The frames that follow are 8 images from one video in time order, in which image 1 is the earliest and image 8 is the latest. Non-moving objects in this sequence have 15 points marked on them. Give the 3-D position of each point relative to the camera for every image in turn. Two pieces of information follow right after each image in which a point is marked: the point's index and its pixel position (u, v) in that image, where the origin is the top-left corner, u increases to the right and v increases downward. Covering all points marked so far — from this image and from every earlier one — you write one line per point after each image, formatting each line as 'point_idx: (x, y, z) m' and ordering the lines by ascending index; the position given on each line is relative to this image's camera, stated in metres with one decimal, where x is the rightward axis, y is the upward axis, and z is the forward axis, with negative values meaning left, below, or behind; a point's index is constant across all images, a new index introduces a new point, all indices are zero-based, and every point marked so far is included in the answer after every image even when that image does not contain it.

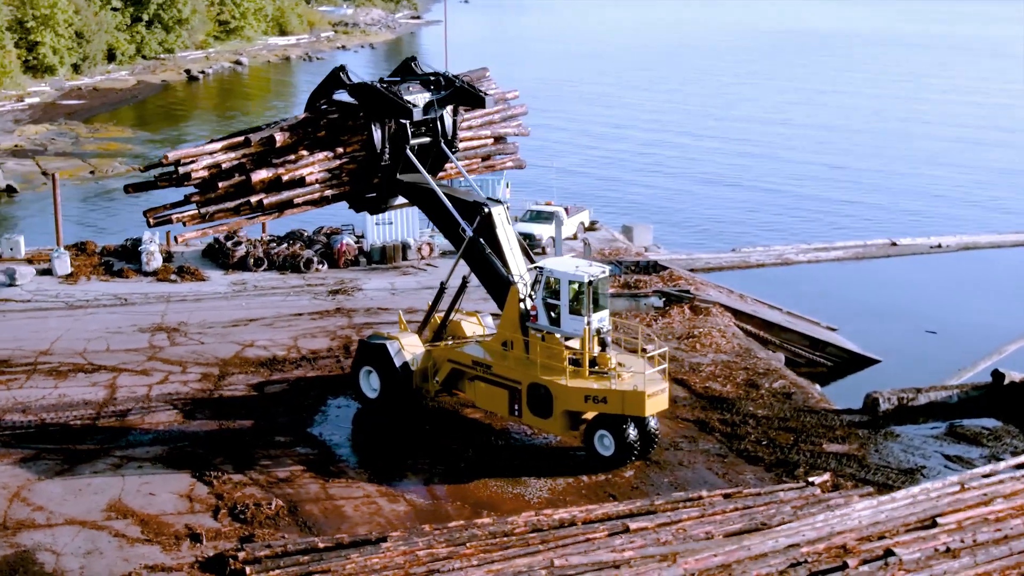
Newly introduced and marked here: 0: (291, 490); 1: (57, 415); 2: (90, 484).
0: (-2.5, -2.2, +15.8) m
1: (-5.9, -1.6, +18.2) m
2: (-4.8, -2.2, +16.0) m
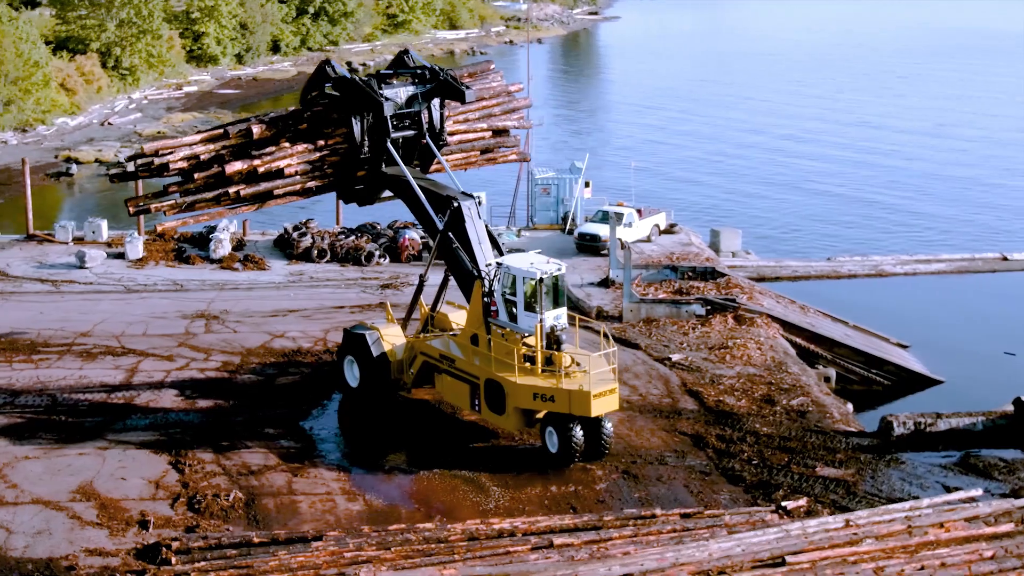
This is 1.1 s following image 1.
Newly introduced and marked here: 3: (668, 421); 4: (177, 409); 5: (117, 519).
0: (-2.8, -2.2, +15.8) m
1: (-5.8, -1.4, +18.7) m
2: (-5.1, -2.0, +16.4) m
3: (+1.9, -1.7, +17.7) m
4: (-4.3, -1.5, +18.2) m
5: (-4.1, -2.4, +14.9) m
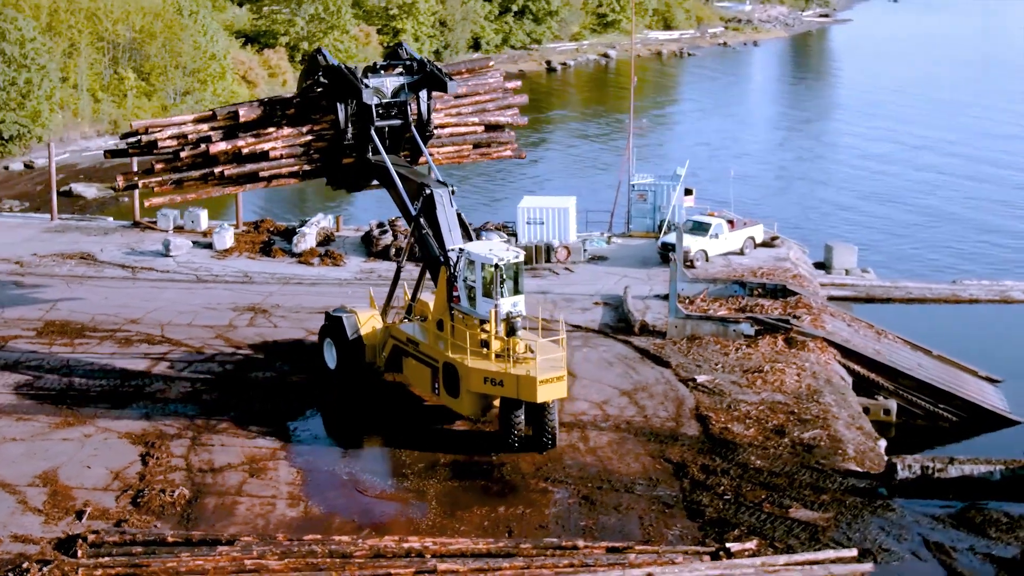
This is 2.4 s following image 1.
0: (-3.3, -2.1, +15.7) m
1: (-5.7, -1.2, +19.1) m
2: (-5.4, -1.9, +16.6) m
3: (+1.7, -1.9, +16.6) m
4: (-4.3, -1.4, +18.3) m
5: (-4.8, -2.3, +15.0) m
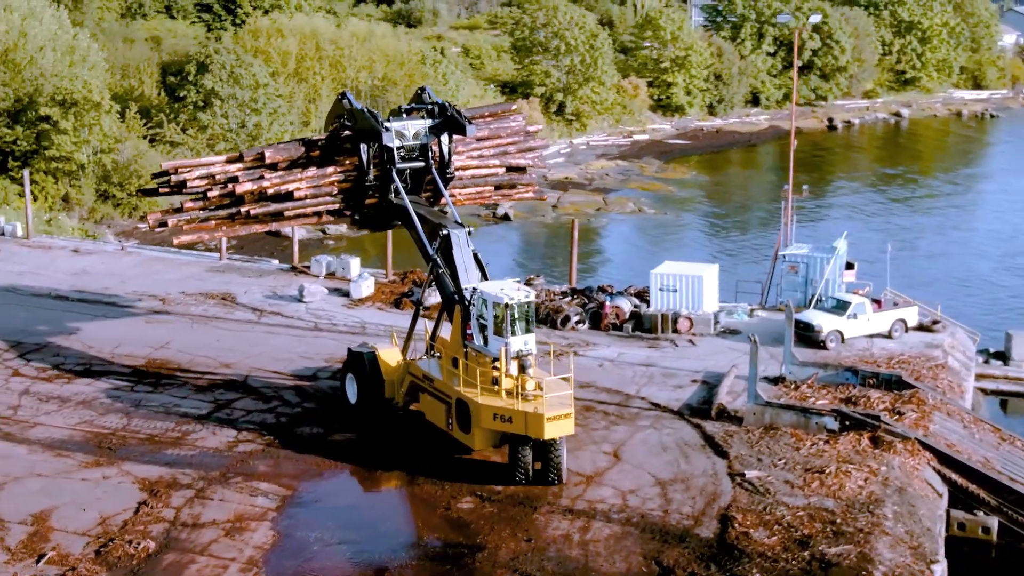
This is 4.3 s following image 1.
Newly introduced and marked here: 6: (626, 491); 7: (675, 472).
0: (-3.6, -2.7, +15.4) m
1: (-5.0, -1.8, +19.3) m
2: (-5.4, -2.4, +16.9) m
3: (+1.6, -2.8, +15.2) m
4: (-3.8, -2.1, +18.3) m
5: (-5.1, -2.8, +15.1) m
6: (+1.3, -2.4, +16.7) m
7: (+2.0, -2.2, +17.3) m
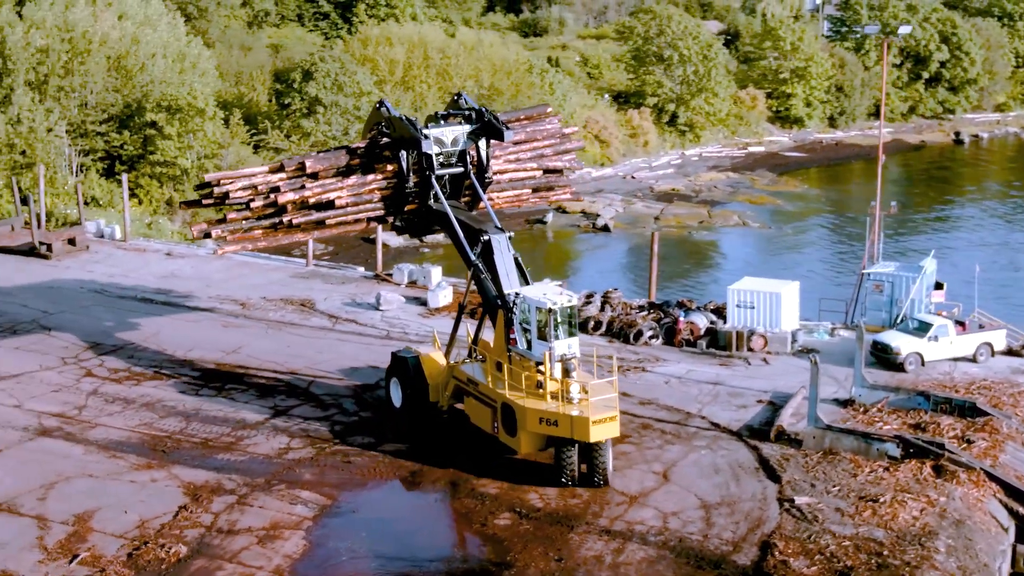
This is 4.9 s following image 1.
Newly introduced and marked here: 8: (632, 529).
0: (-3.2, -2.8, +15.5) m
1: (-4.2, -1.9, +19.5) m
2: (-4.9, -2.4, +17.1) m
3: (+1.9, -3.0, +14.7) m
4: (-3.2, -2.2, +18.3) m
5: (-4.8, -2.8, +15.3) m
6: (+1.8, -2.6, +16.3) m
7: (+2.5, -2.4, +16.8) m
8: (+1.3, -2.7, +15.9) m
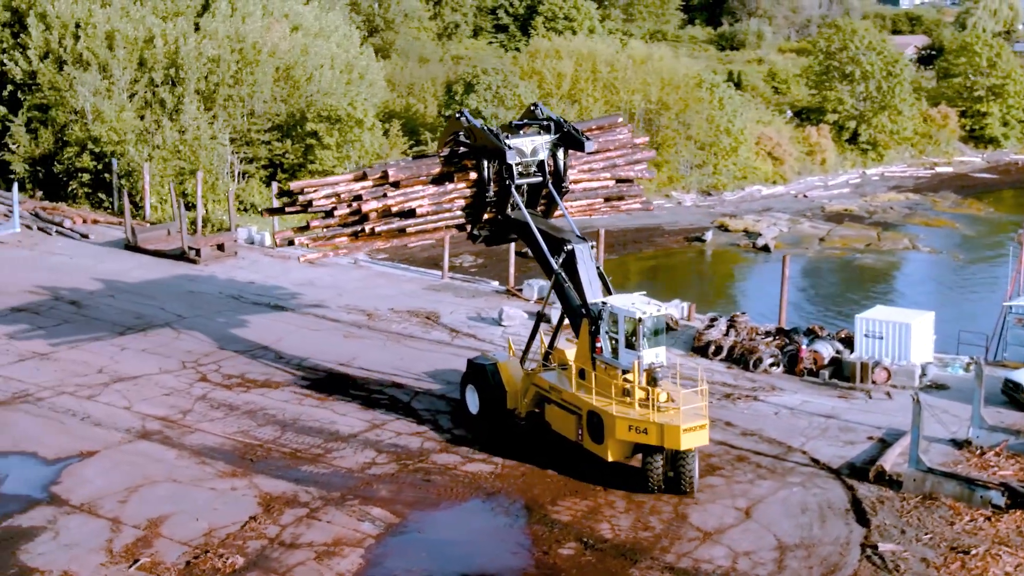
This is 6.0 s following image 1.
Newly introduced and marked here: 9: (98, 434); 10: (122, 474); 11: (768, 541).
0: (-2.6, -2.9, +15.5) m
1: (-3.0, -2.0, +19.6) m
2: (-4.0, -2.5, +17.3) m
3: (+2.3, -3.3, +14.0) m
4: (-2.1, -2.3, +18.3) m
5: (-4.2, -2.9, +15.6) m
6: (+2.5, -2.9, +15.5) m
7: (+3.3, -2.8, +15.9) m
8: (+2.0, -3.0, +15.2) m
9: (-5.7, -2.0, +19.6) m
10: (-5.0, -2.4, +18.0) m
11: (+2.9, -2.8, +15.8) m
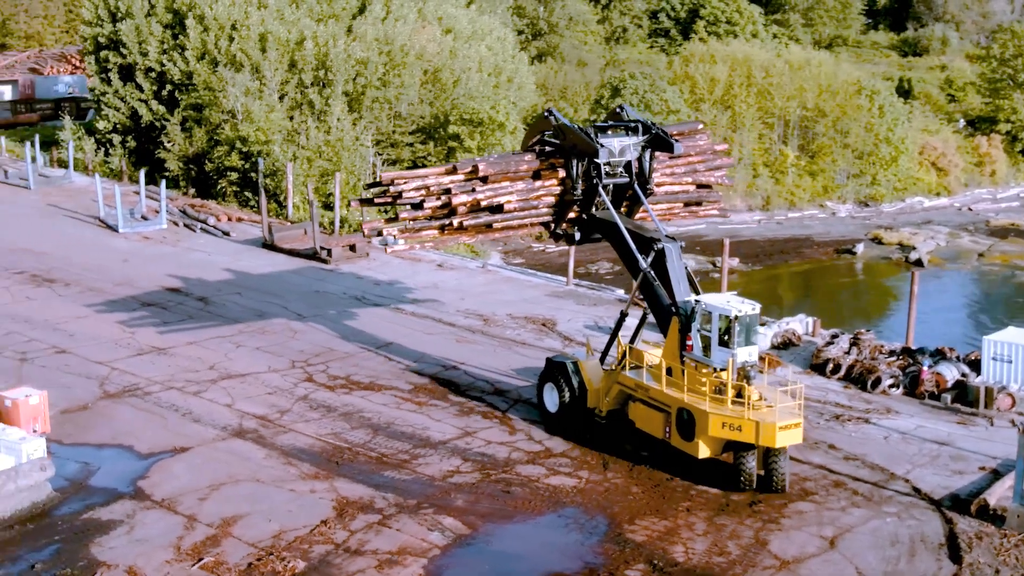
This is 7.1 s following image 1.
0: (-1.9, -3.0, +15.3) m
1: (-1.7, -2.1, +19.5) m
2: (-3.0, -2.5, +17.4) m
3: (+2.8, -3.4, +13.2) m
4: (-1.0, -2.4, +18.1) m
5: (-3.5, -2.9, +15.6) m
6: (+3.1, -3.1, +14.7) m
7: (+4.0, -3.0, +15.0) m
8: (+2.6, -3.2, +14.5) m
9: (-4.4, -2.0, +19.9) m
10: (-3.9, -2.4, +18.2) m
11: (+3.5, -3.0, +15.0) m
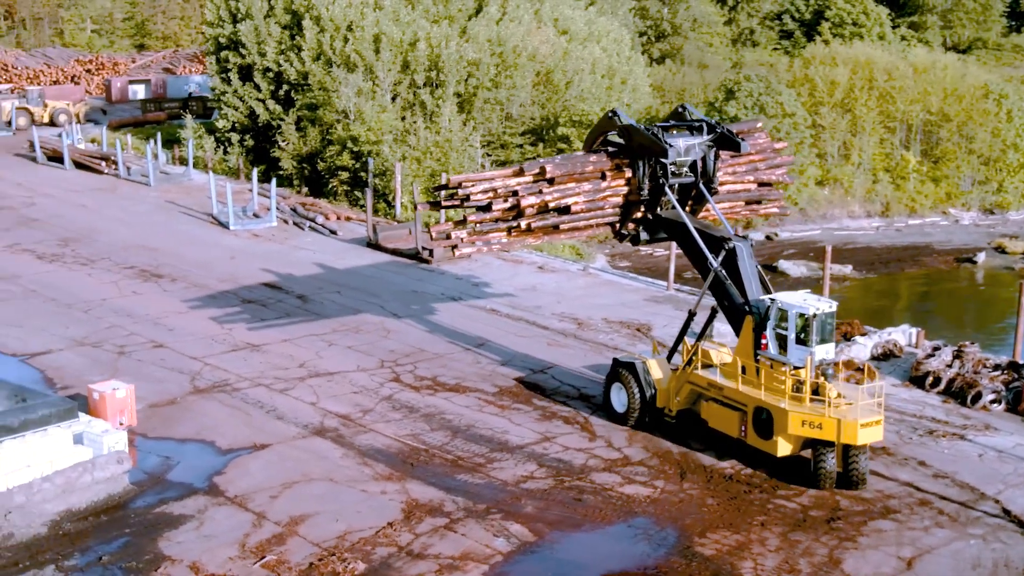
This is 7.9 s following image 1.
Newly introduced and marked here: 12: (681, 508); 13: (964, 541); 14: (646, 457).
0: (-1.2, -3.0, +15.2) m
1: (-0.6, -2.1, +19.4) m
2: (-2.1, -2.5, +17.4) m
3: (+3.2, -3.5, +12.7) m
4: (-0.1, -2.4, +17.9) m
5: (-2.8, -2.9, +15.7) m
6: (+3.7, -3.2, +14.2) m
7: (+4.6, -3.1, +14.4) m
8: (+3.2, -3.3, +13.9) m
9: (-3.3, -2.0, +20.0) m
10: (-2.9, -2.3, +18.3) m
11: (+4.2, -3.1, +14.4) m
12: (+2.0, -2.6, +16.9) m
13: (+5.0, -2.8, +15.8) m
14: (+1.9, -2.3, +18.5) m
